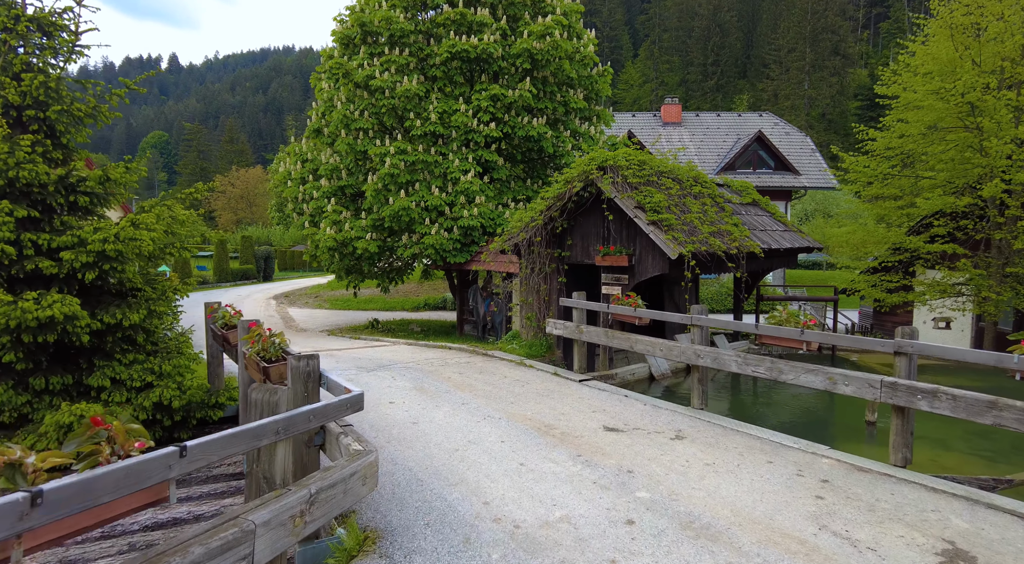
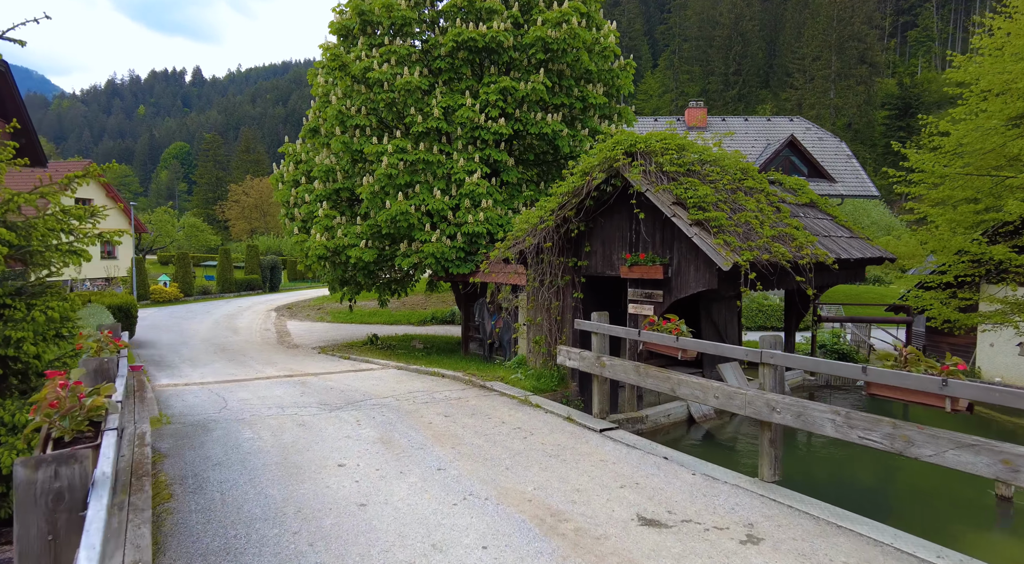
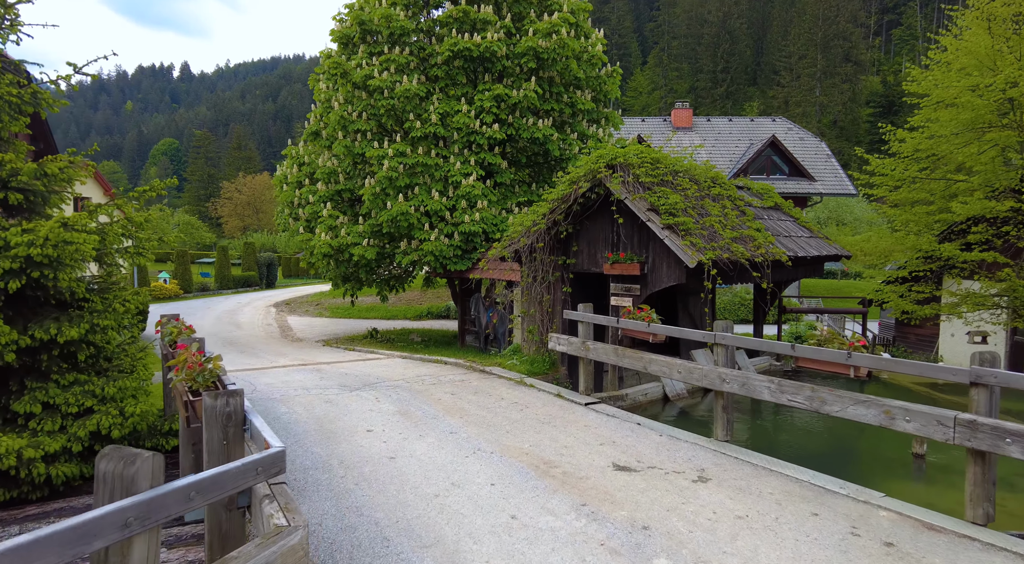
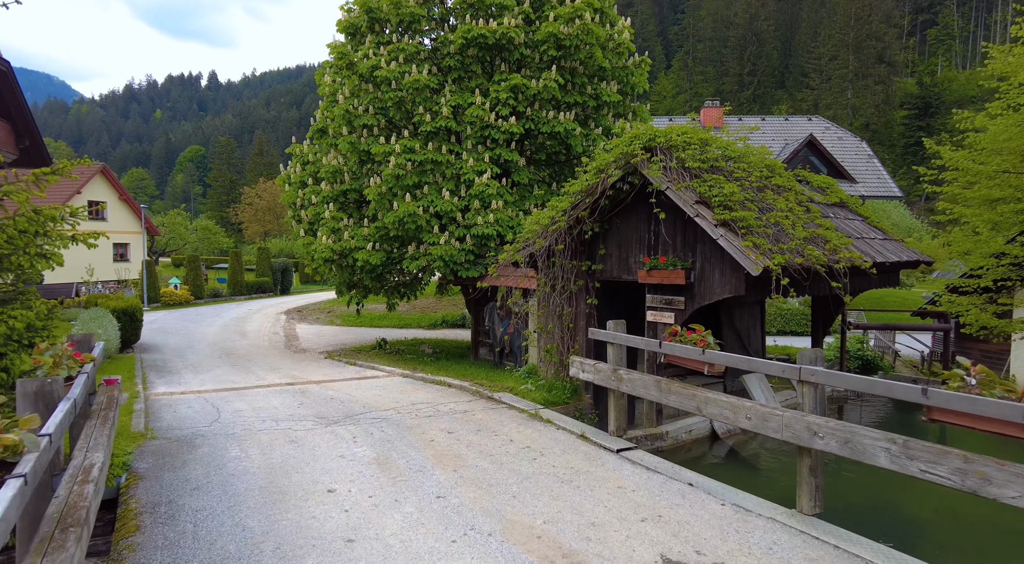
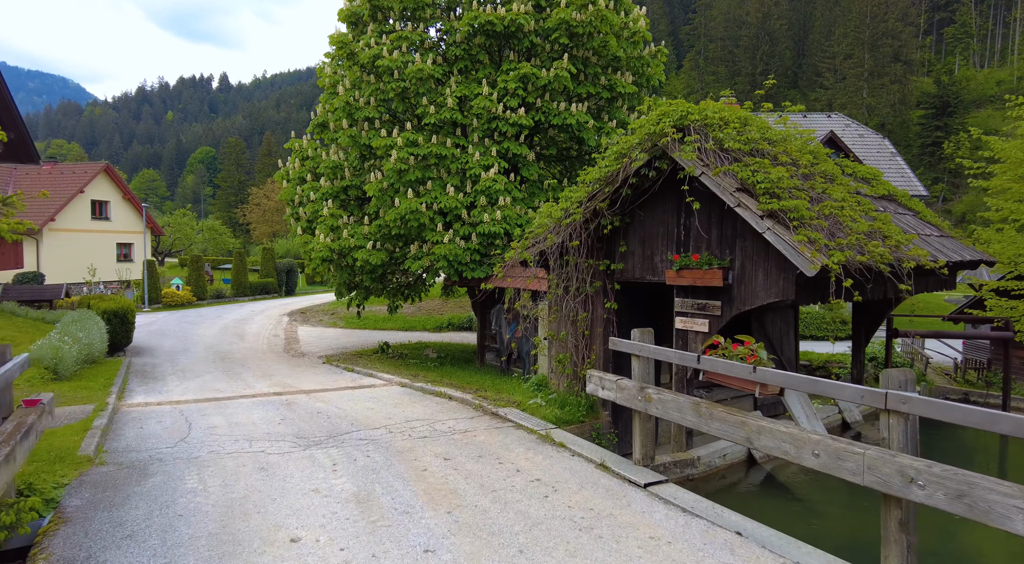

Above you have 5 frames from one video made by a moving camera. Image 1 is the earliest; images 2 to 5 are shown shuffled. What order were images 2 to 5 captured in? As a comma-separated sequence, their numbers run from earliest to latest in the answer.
3, 2, 4, 5
